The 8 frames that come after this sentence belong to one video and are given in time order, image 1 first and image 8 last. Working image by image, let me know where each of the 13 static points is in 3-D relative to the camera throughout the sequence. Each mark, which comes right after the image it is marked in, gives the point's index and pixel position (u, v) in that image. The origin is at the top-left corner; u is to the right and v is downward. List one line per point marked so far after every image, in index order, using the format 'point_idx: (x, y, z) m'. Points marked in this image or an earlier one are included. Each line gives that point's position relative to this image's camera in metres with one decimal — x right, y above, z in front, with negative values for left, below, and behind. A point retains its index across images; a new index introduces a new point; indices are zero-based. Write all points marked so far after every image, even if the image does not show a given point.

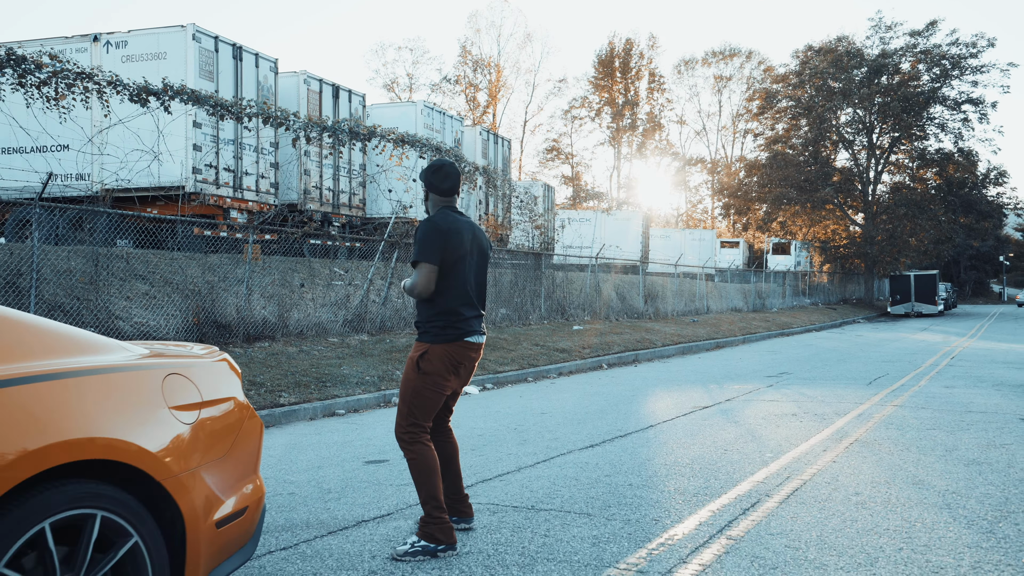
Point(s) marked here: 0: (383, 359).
0: (-1.7, -0.9, +11.3) m
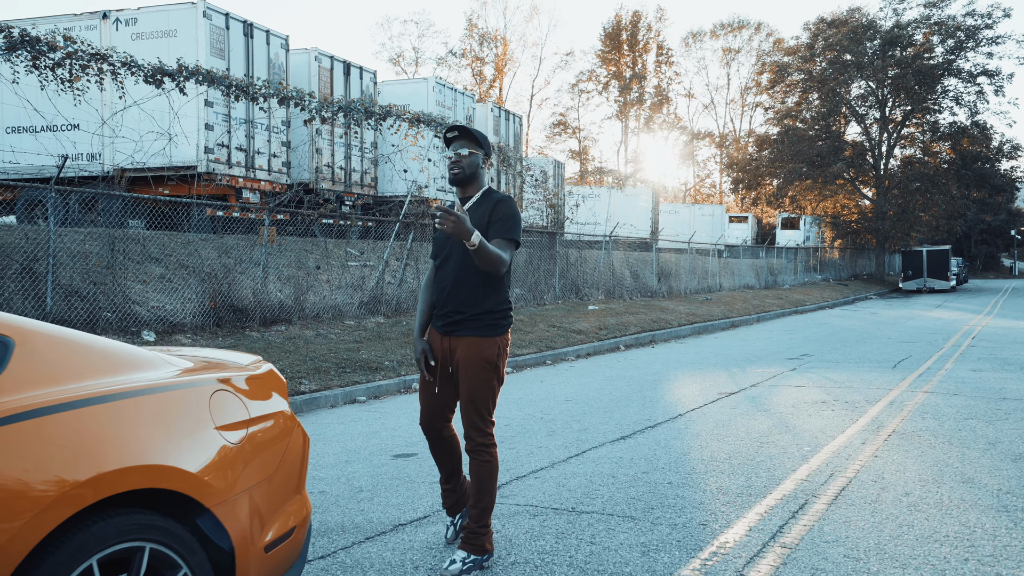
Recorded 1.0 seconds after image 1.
0: (-1.4, -0.7, +11.2) m
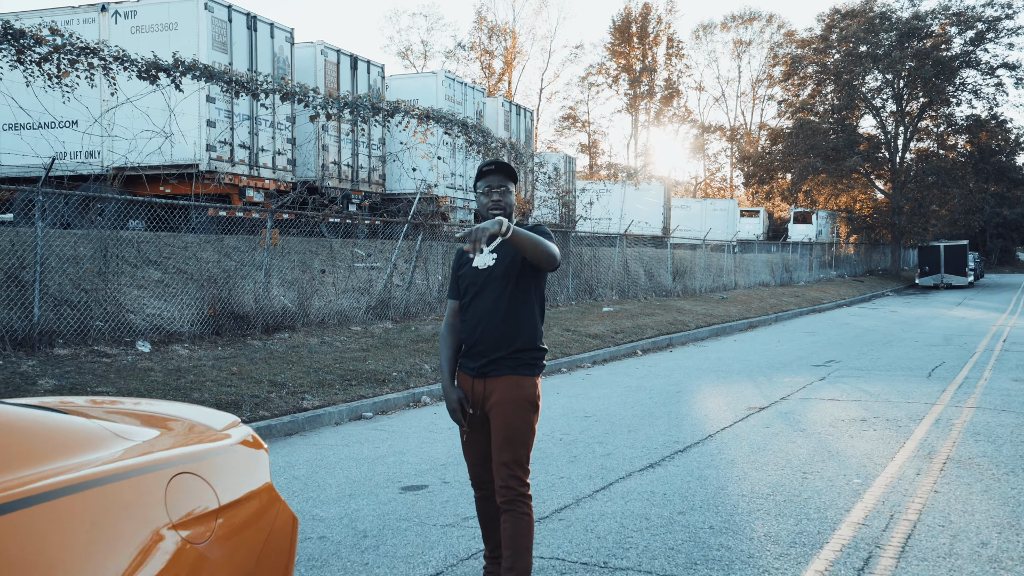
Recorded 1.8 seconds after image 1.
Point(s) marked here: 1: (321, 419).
0: (-1.2, -0.8, +10.7) m
1: (-1.7, -1.1, +7.6) m
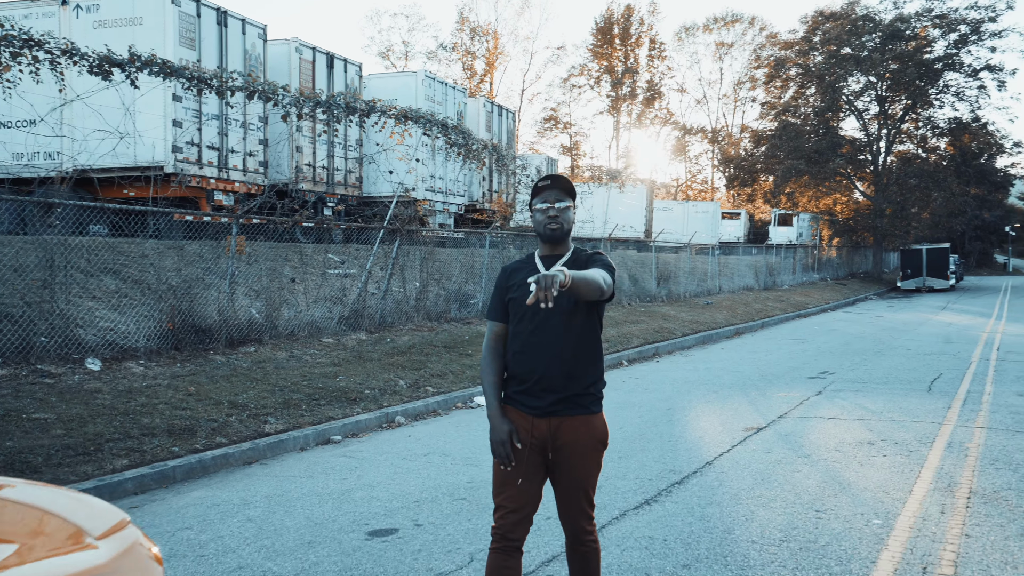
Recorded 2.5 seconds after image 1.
0: (-1.5, -0.9, +10.1) m
1: (-1.8, -1.2, +7.0) m
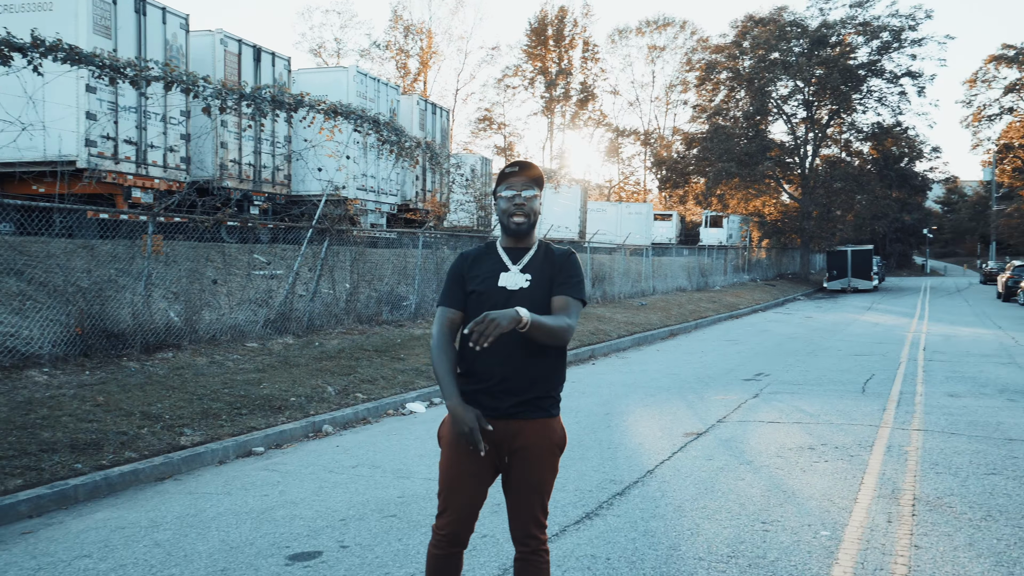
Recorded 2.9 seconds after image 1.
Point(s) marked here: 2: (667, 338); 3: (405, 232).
0: (-2.2, -0.9, +9.6) m
1: (-2.3, -1.3, +6.5) m
2: (+3.1, -1.0, +17.6) m
3: (-1.6, +0.9, +13.5) m
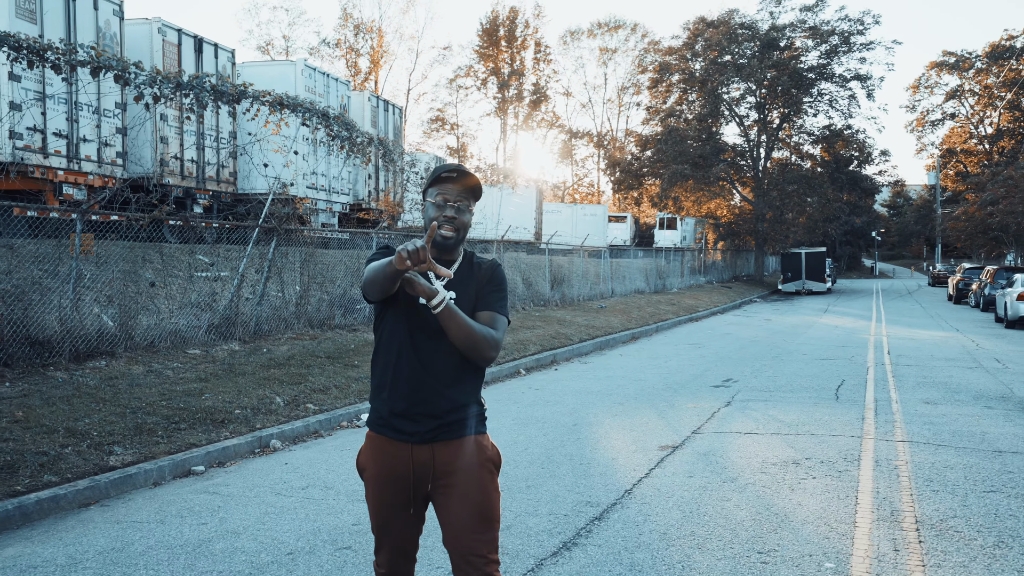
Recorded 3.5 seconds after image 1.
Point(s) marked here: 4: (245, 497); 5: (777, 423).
0: (-2.6, -0.9, +9.0) m
1: (-2.5, -1.3, +5.9) m
2: (+2.3, -1.1, +17.2) m
3: (-2.3, +0.8, +12.9) m
4: (-1.8, -1.4, +5.8) m
5: (+2.4, -1.2, +8.1) m
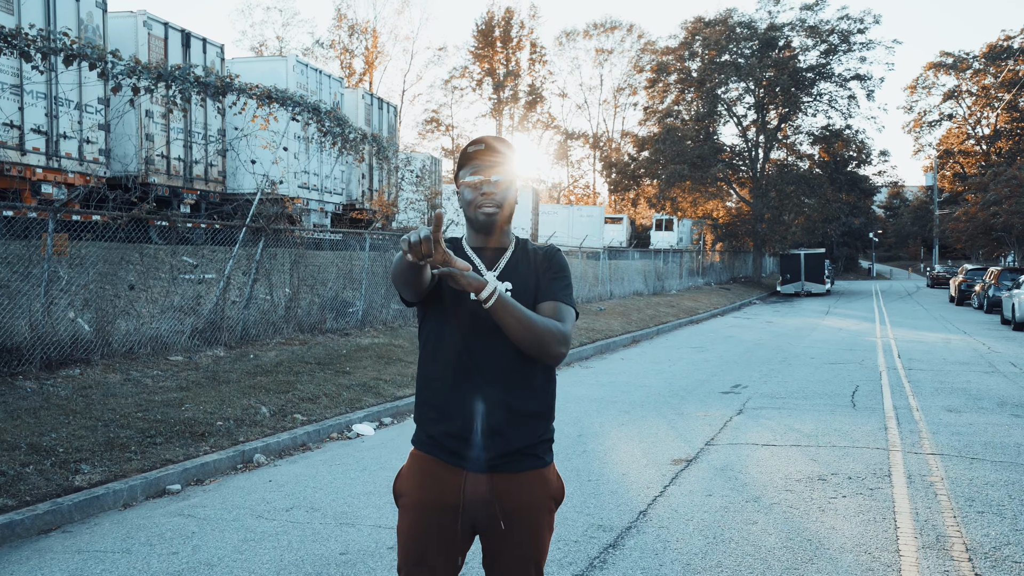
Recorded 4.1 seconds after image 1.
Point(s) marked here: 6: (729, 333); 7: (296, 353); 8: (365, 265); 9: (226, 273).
0: (-2.6, -1.0, +8.5) m
1: (-2.5, -1.3, +5.4) m
2: (+2.2, -1.1, +16.7) m
3: (-2.3, +0.8, +12.4) m
4: (-1.7, -1.4, +5.3) m
5: (+2.4, -1.2, +7.6) m
6: (+4.8, -1.0, +19.7) m
7: (-2.6, -0.8, +10.6) m
8: (-2.2, +0.4, +13.3) m
9: (-3.4, +0.2, +10.4) m
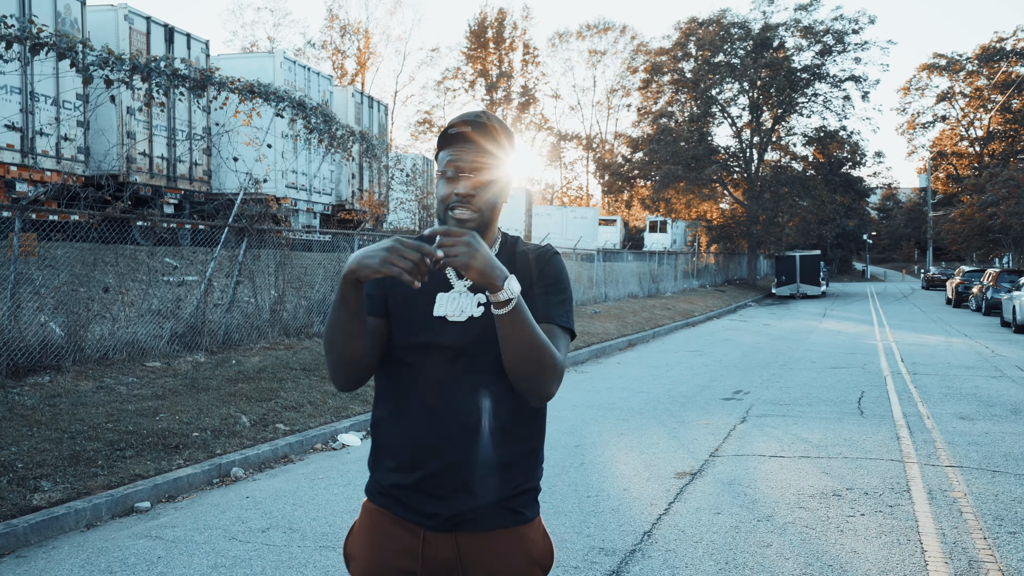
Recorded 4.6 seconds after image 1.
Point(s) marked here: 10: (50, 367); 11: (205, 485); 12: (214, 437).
0: (-2.6, -1.0, +8.1) m
1: (-2.5, -1.3, +5.0) m
2: (+2.1, -1.1, +16.3) m
3: (-2.4, +0.7, +12.0) m
4: (-1.8, -1.4, +4.9) m
5: (+2.4, -1.3, +7.2) m
6: (+4.7, -1.1, +19.3) m
7: (-2.7, -0.8, +10.1) m
8: (-2.3, +0.3, +12.9) m
9: (-3.4, +0.1, +10.0) m
10: (-4.2, -0.7, +8.0) m
11: (-2.1, -1.4, +6.1) m
12: (-2.3, -1.2, +6.9) m
